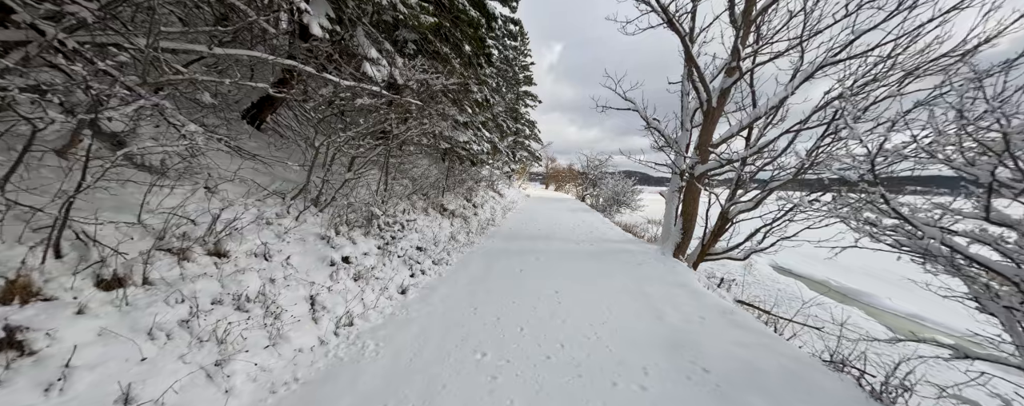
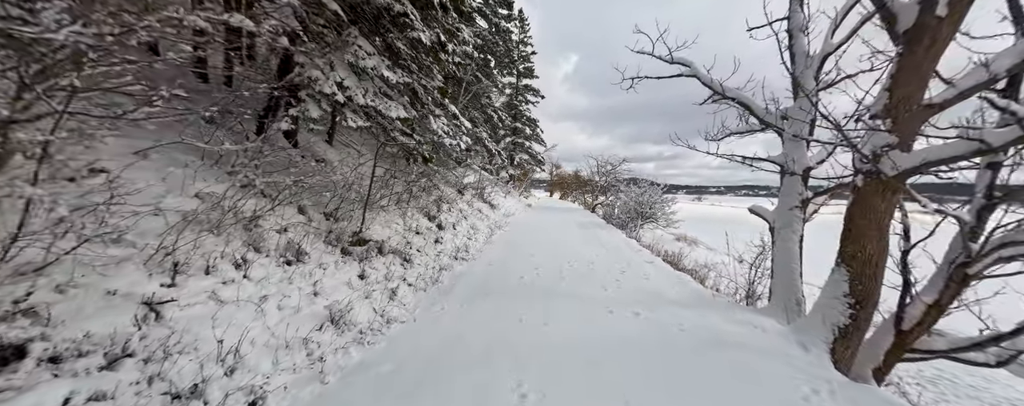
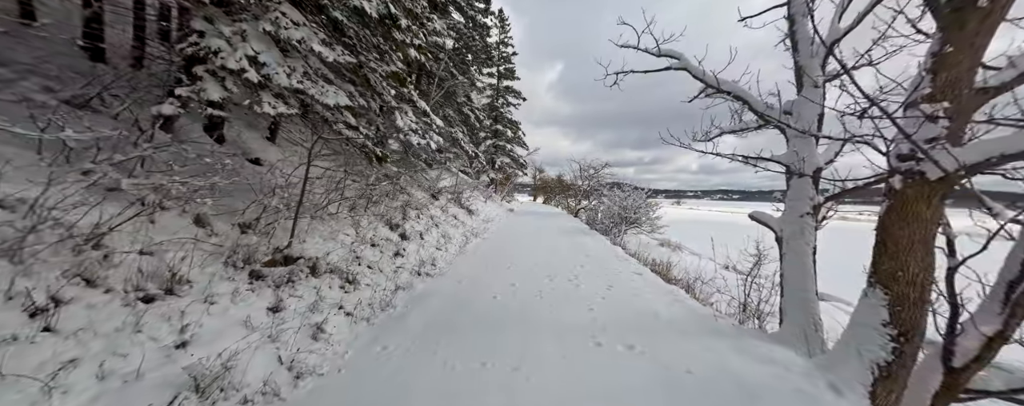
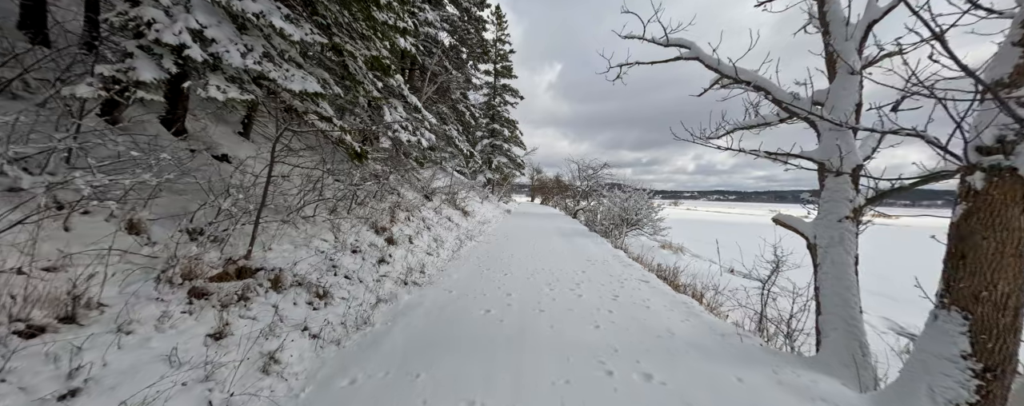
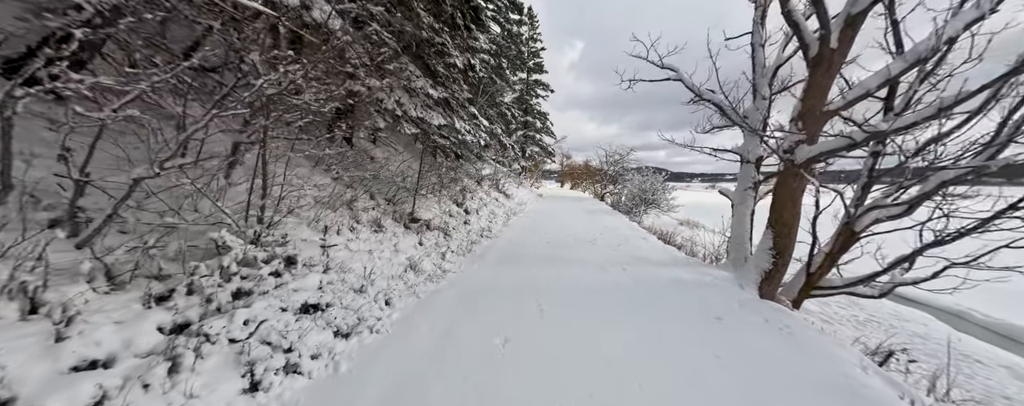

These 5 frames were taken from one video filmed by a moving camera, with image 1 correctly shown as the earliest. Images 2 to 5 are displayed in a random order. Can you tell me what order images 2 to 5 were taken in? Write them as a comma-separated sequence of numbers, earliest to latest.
5, 2, 3, 4
